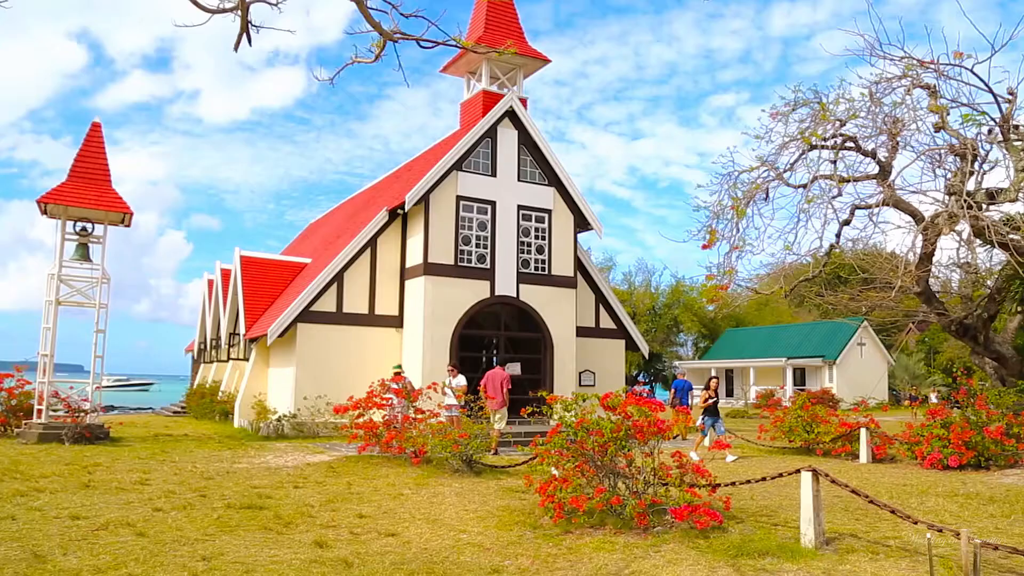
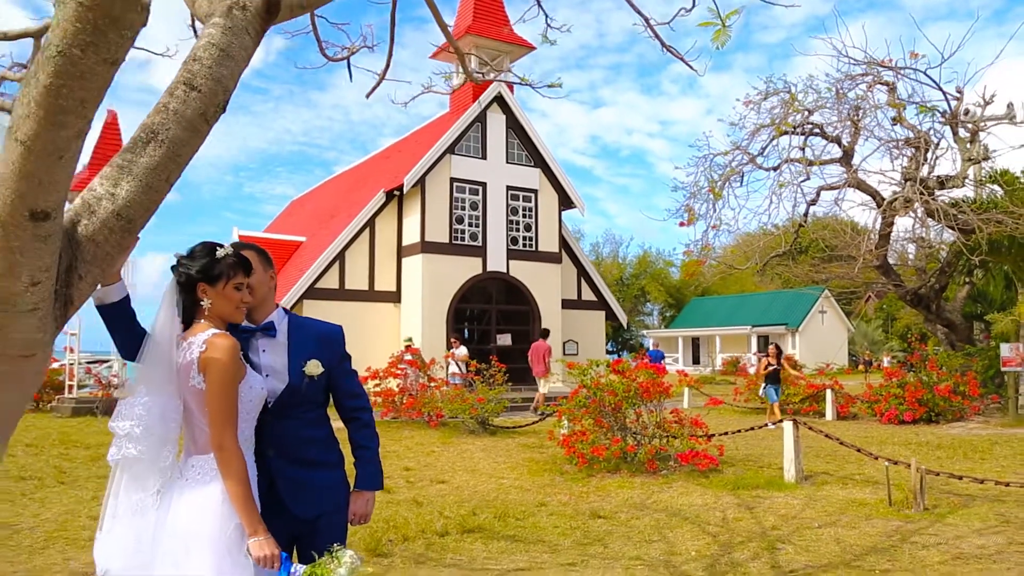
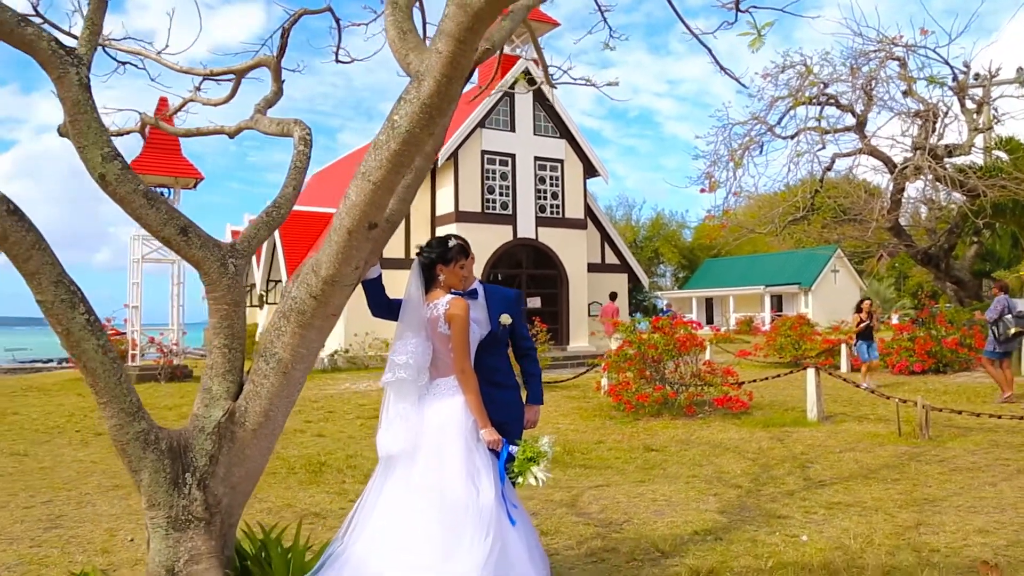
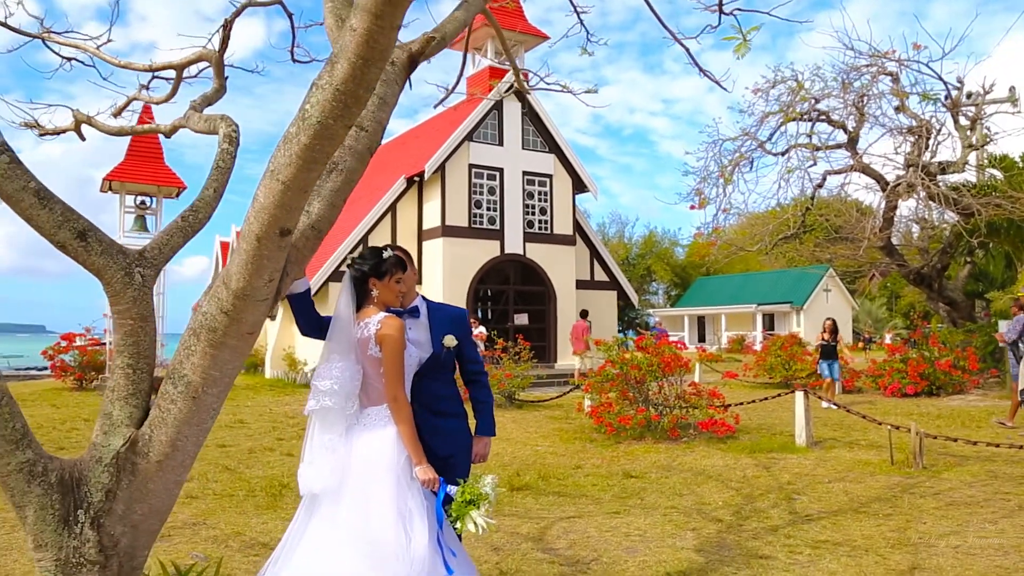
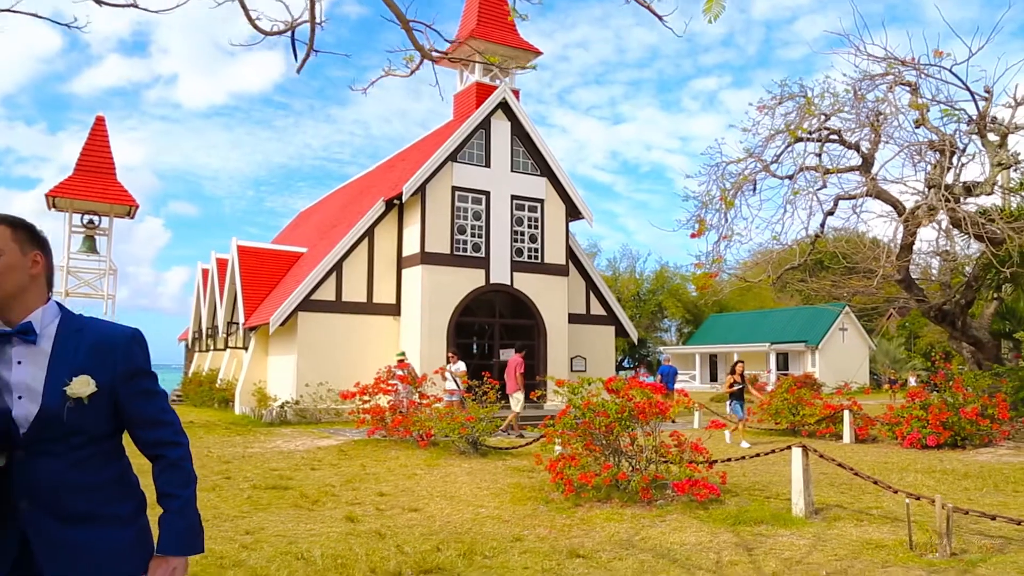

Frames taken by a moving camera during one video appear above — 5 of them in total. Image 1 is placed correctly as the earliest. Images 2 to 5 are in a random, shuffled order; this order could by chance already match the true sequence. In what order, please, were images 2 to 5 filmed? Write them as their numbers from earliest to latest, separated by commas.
5, 2, 4, 3
